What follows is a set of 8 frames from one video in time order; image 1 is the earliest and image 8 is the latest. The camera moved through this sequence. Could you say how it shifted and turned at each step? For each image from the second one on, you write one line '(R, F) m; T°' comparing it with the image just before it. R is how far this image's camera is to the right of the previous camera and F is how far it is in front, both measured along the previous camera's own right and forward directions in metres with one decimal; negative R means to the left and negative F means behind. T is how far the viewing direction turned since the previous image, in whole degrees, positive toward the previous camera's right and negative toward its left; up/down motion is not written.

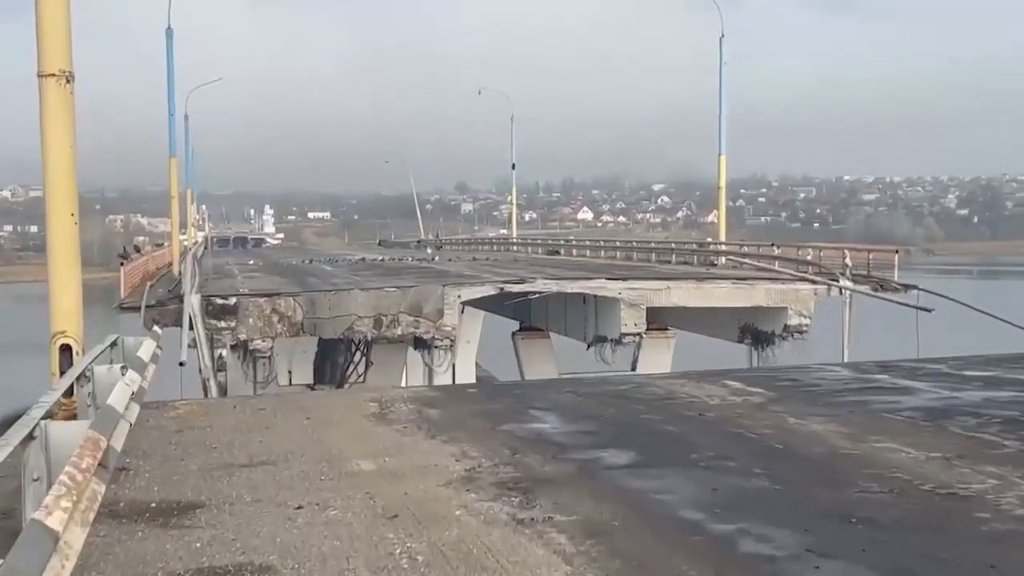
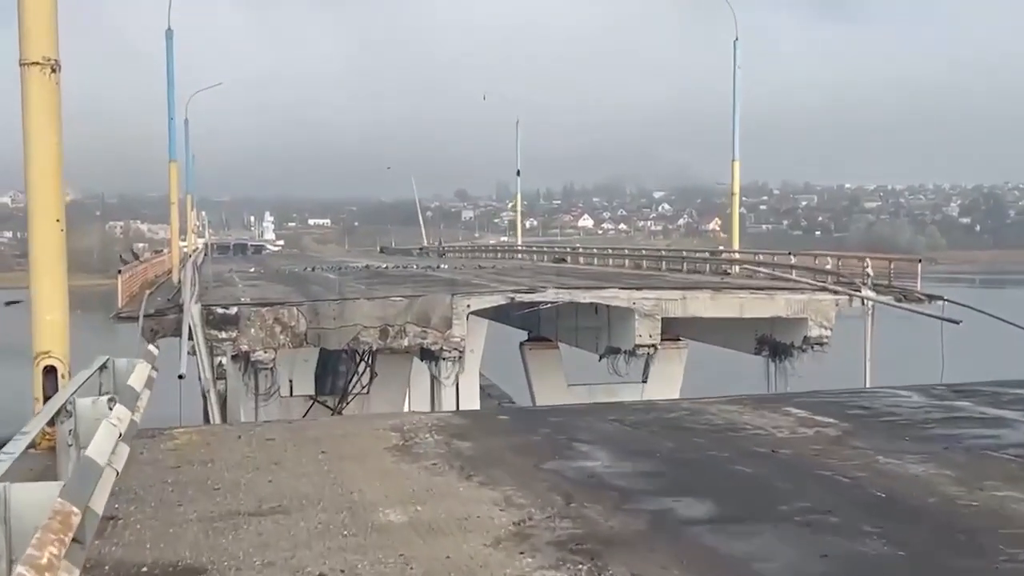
(-0.2, +0.6) m; 0°
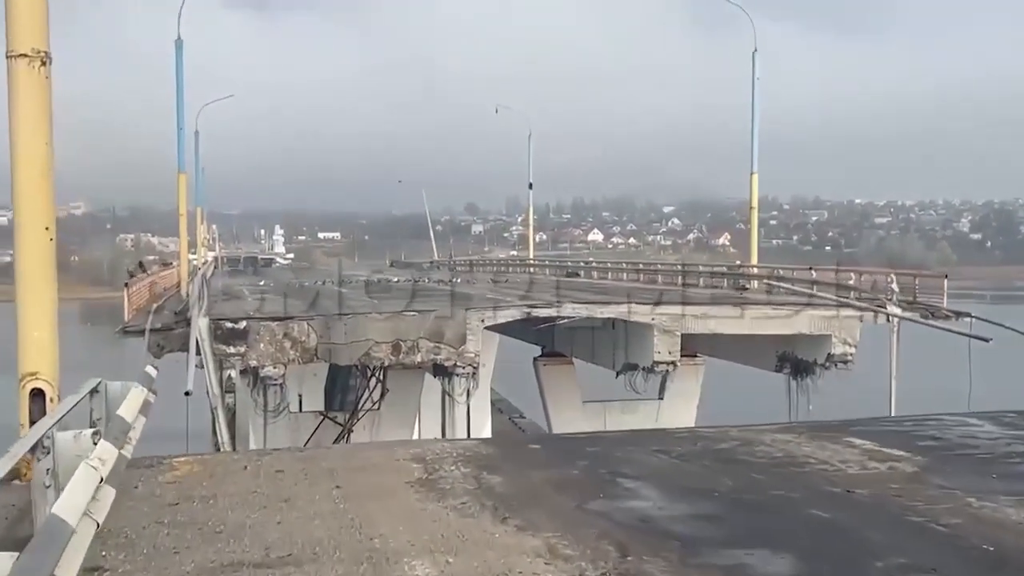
(-0.1, +0.5) m; 0°
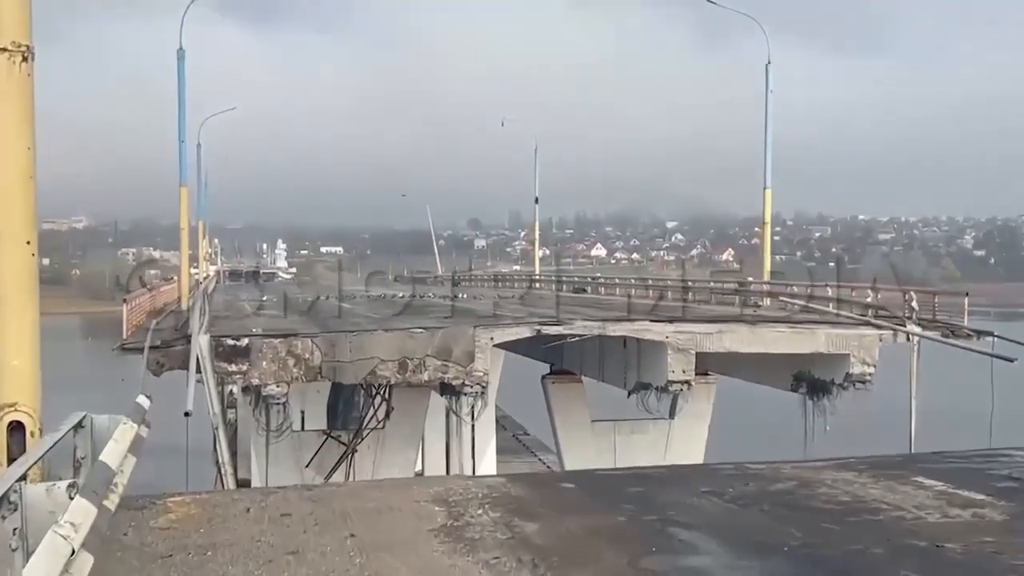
(-0.1, +0.4) m; 0°
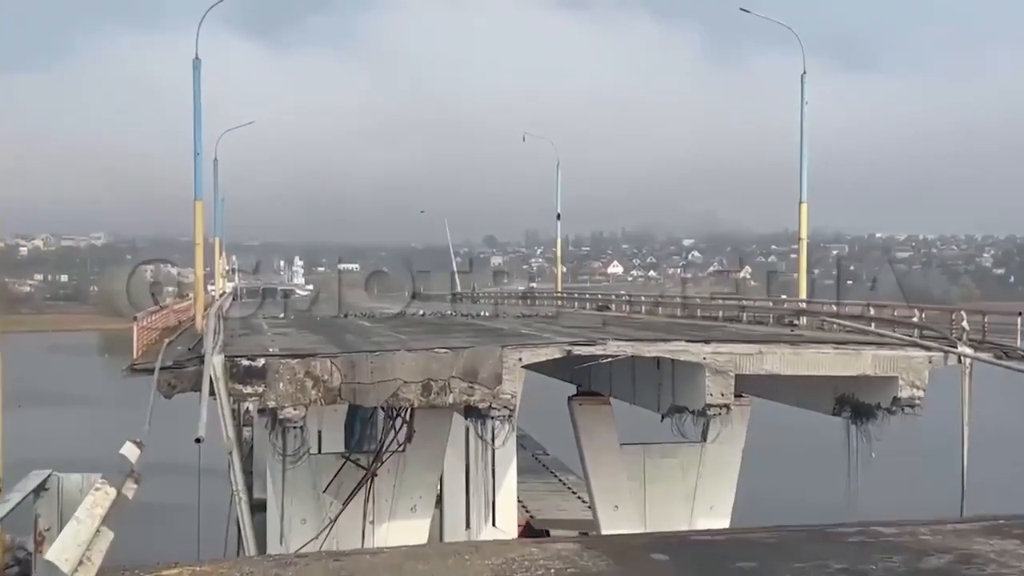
(-0.2, +0.8) m; -1°
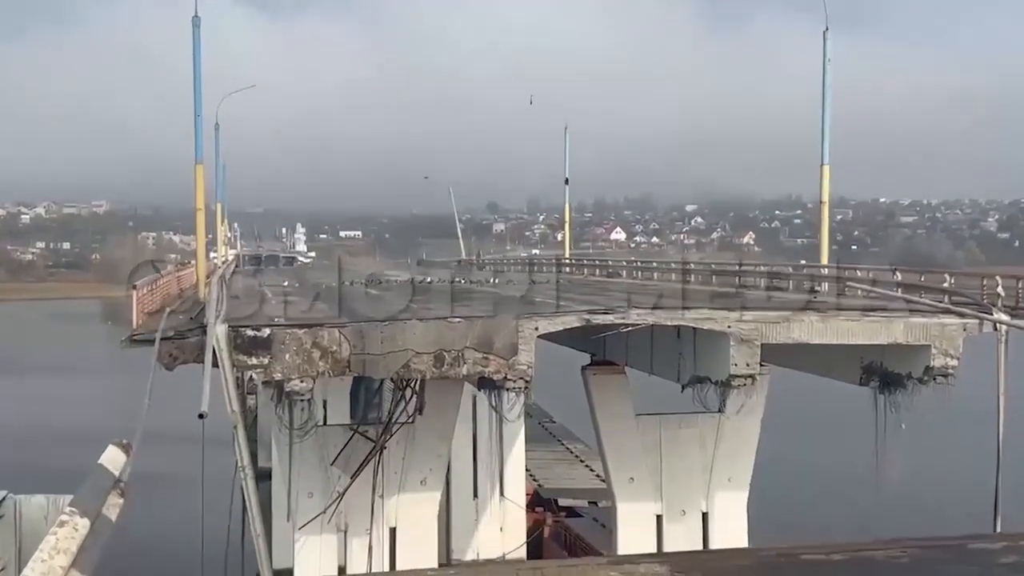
(-0.2, +0.7) m; 0°
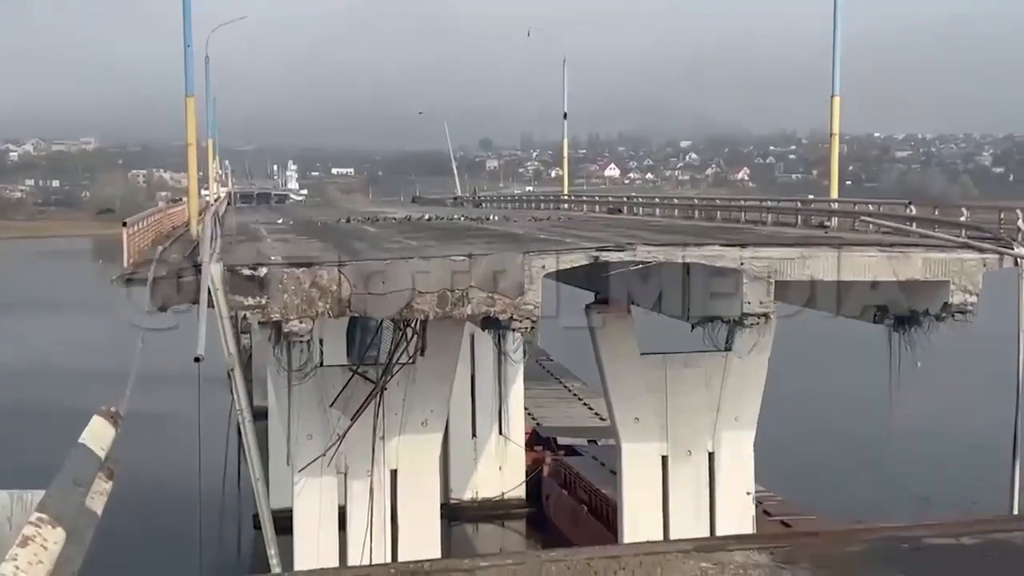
(-0.2, +0.5) m; 0°
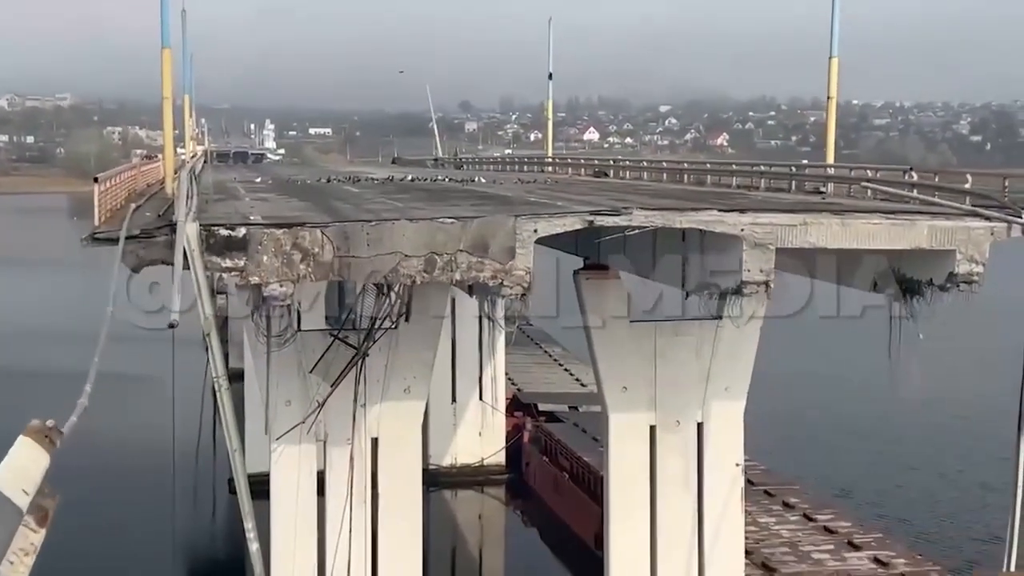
(-0.2, +0.6) m; +1°
